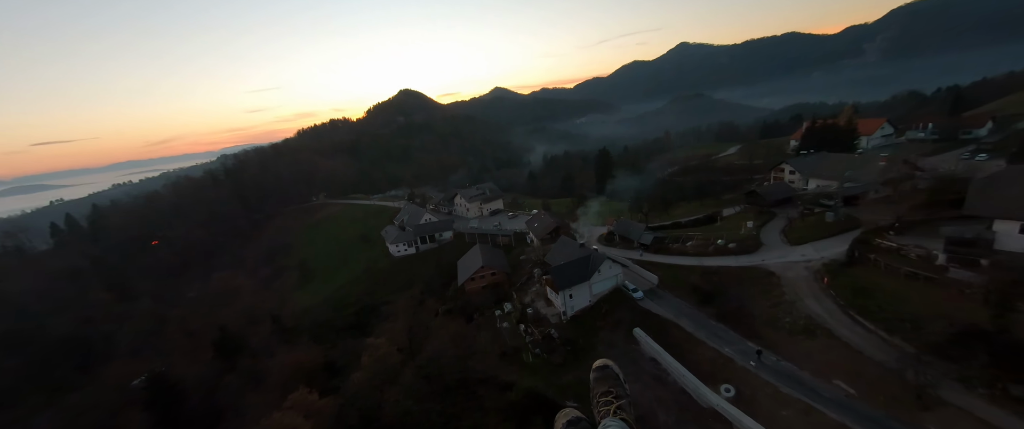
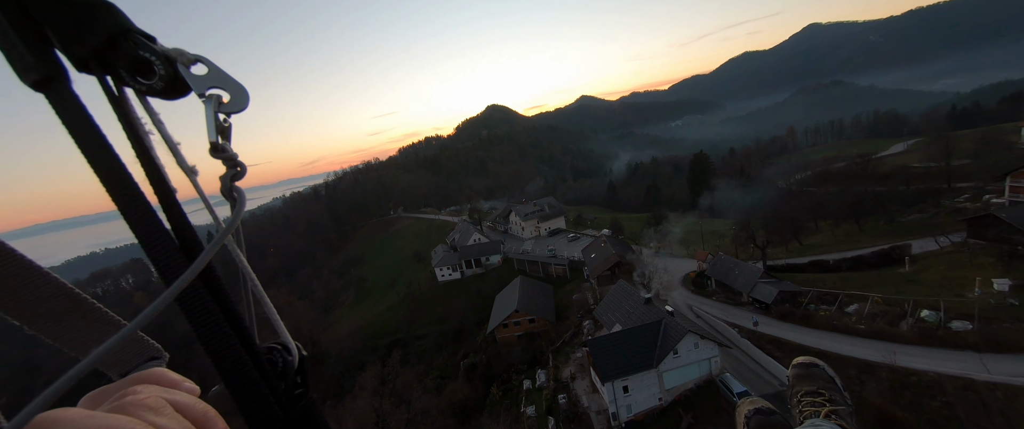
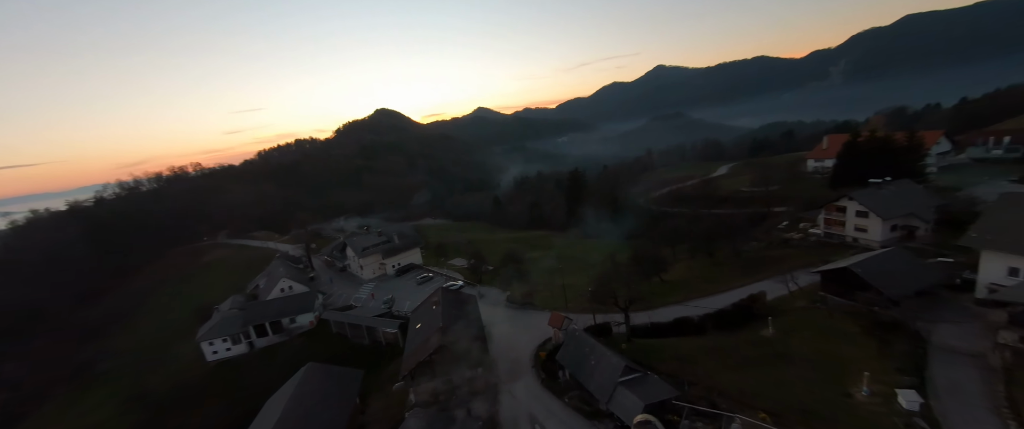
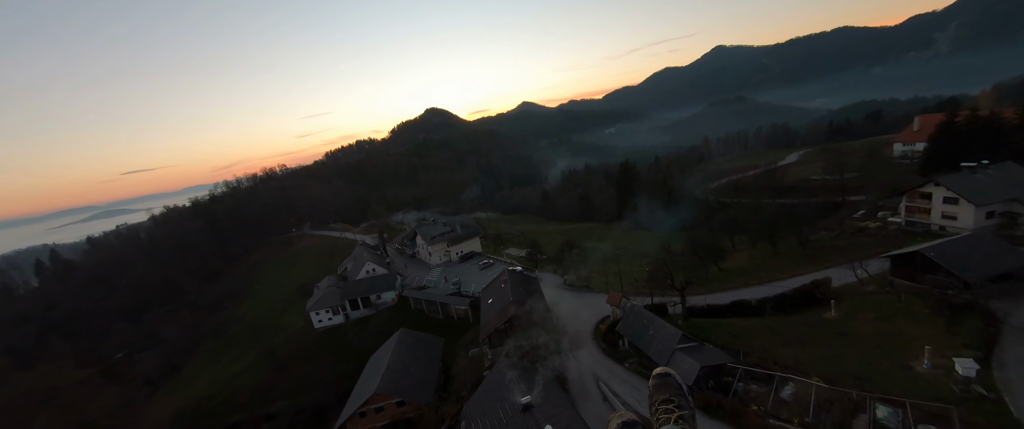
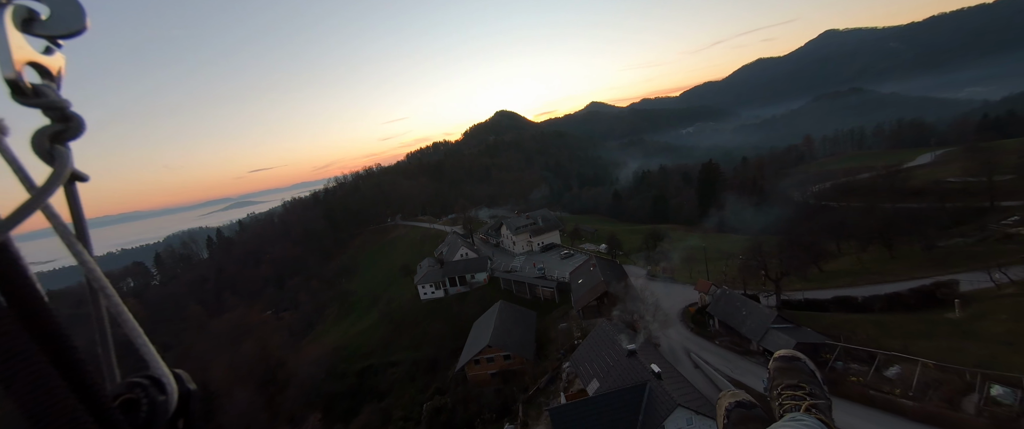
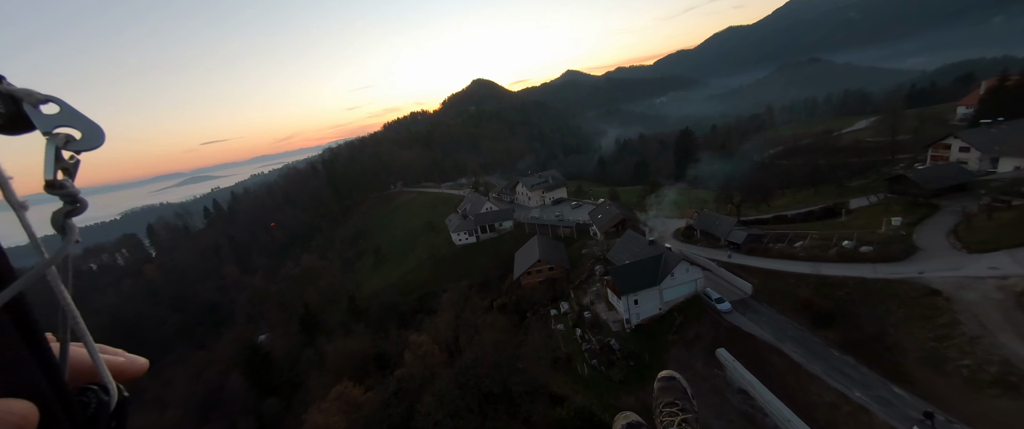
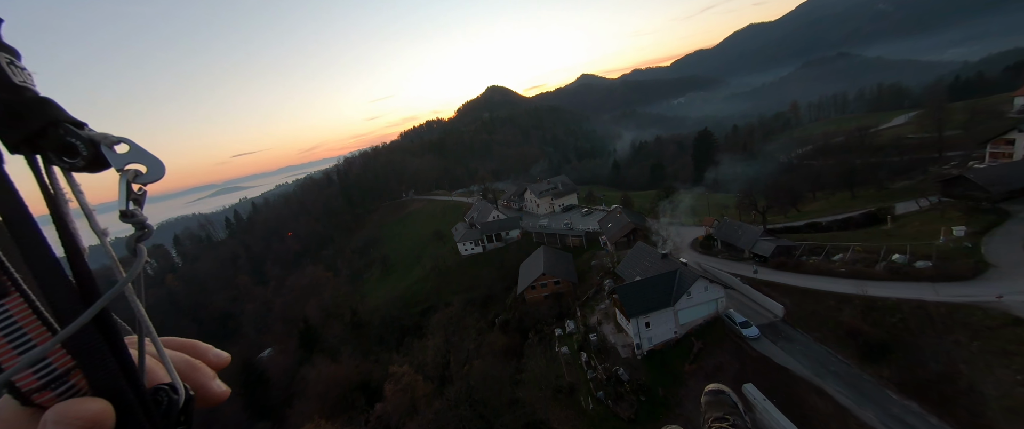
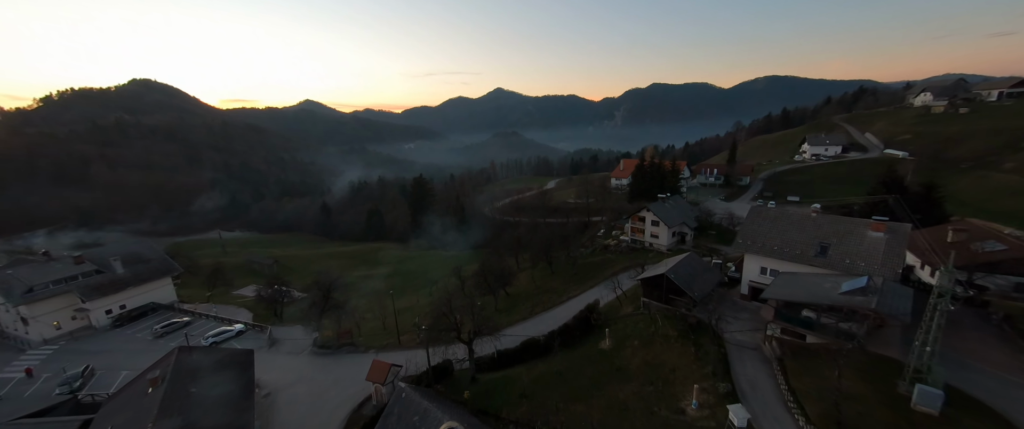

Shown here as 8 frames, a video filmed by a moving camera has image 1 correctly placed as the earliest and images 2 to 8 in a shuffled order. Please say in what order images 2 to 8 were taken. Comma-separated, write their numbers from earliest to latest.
6, 7, 2, 5, 4, 3, 8
